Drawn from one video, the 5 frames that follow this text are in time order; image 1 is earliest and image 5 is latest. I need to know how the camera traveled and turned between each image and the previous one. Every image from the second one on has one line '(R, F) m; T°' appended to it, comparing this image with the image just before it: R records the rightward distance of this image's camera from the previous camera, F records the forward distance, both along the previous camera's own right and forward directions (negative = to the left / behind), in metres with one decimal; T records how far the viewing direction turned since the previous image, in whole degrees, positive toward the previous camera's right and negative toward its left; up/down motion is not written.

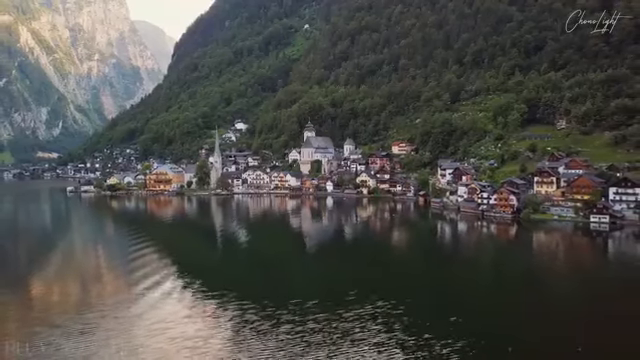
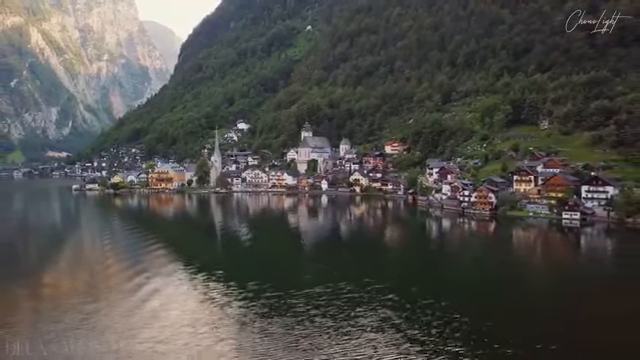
(+1.0, -1.4) m; -1°
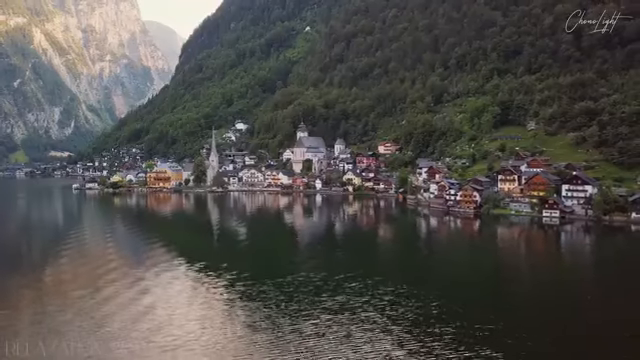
(+0.6, -0.9) m; 0°
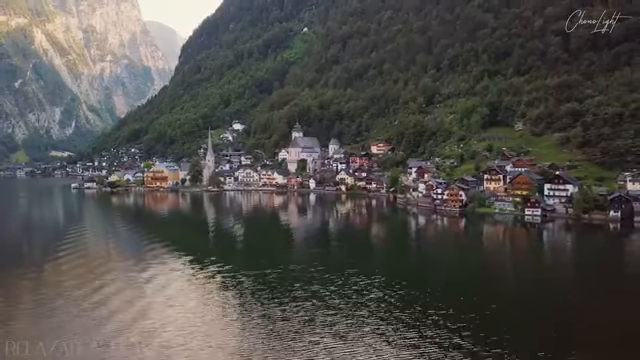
(+0.5, -0.8) m; 0°
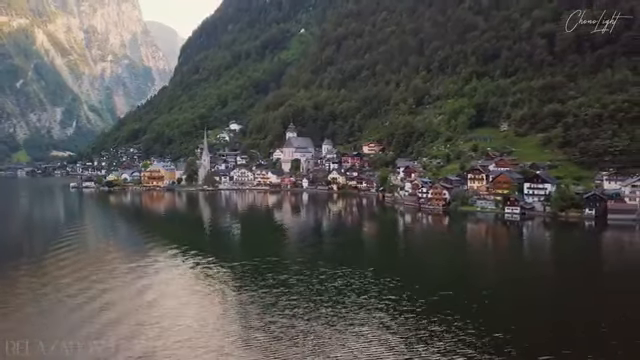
(+0.7, -1.0) m; 0°
